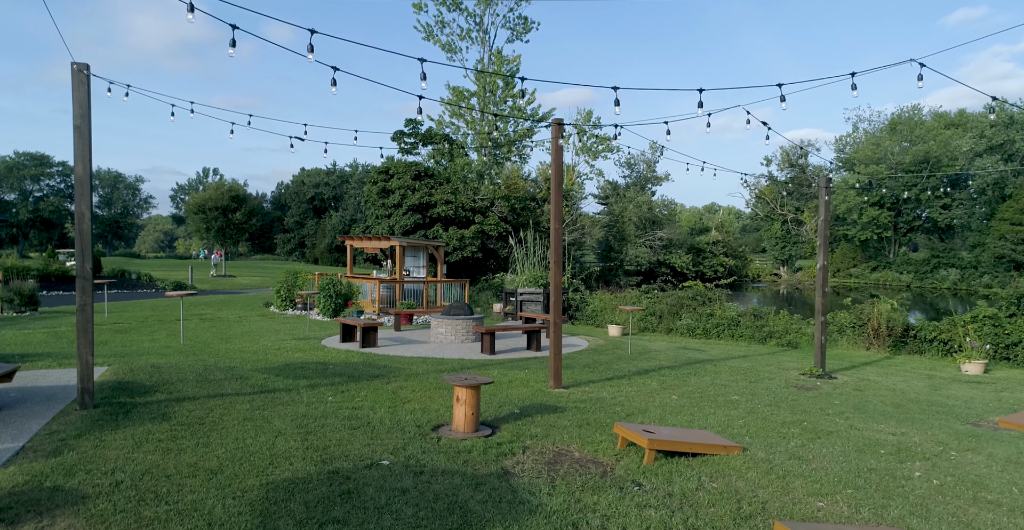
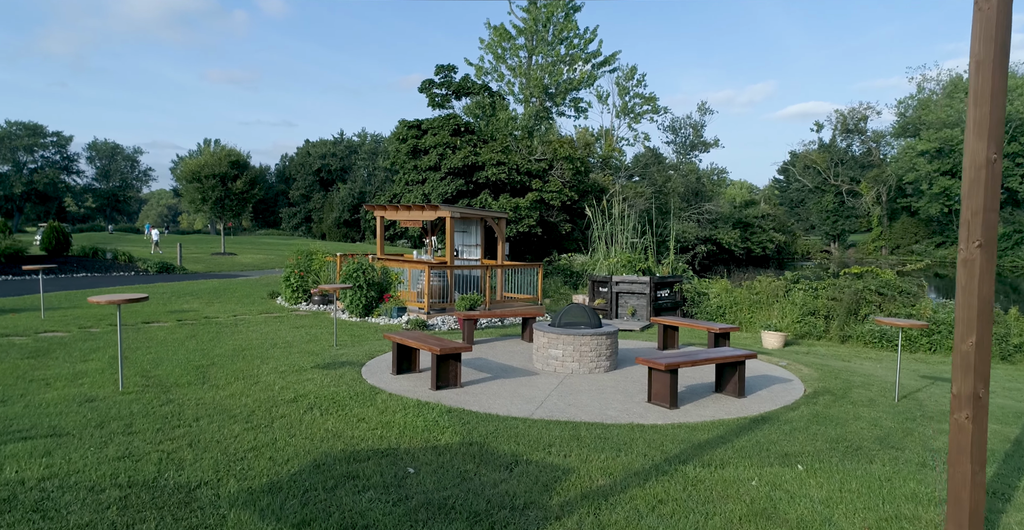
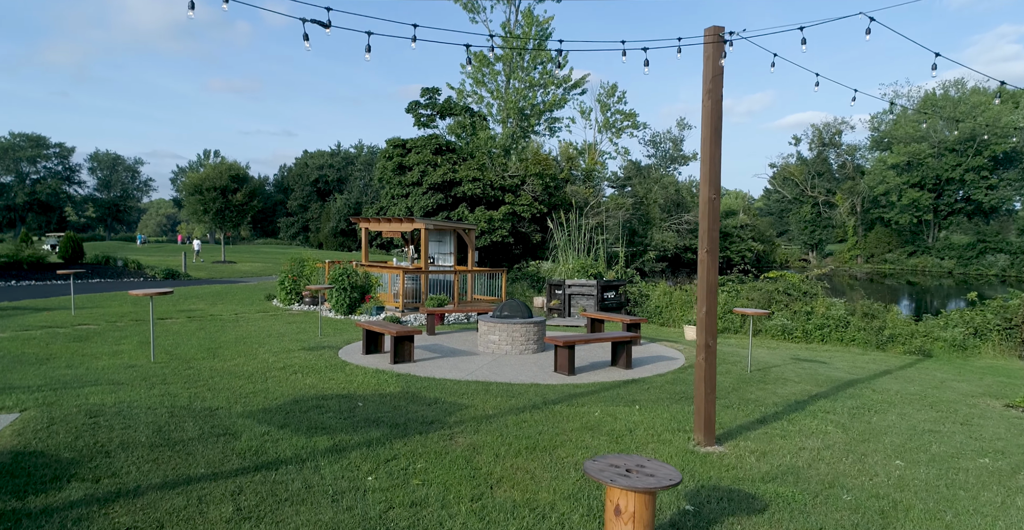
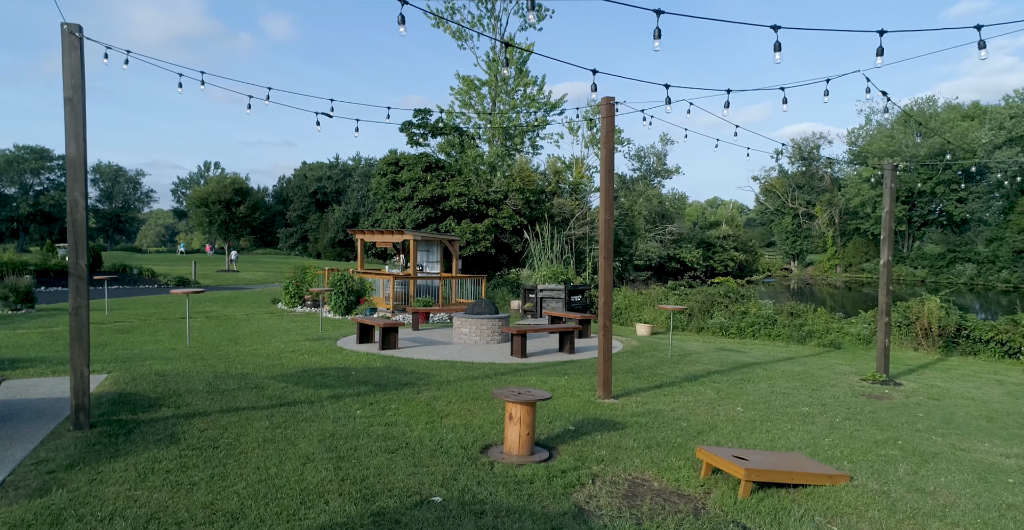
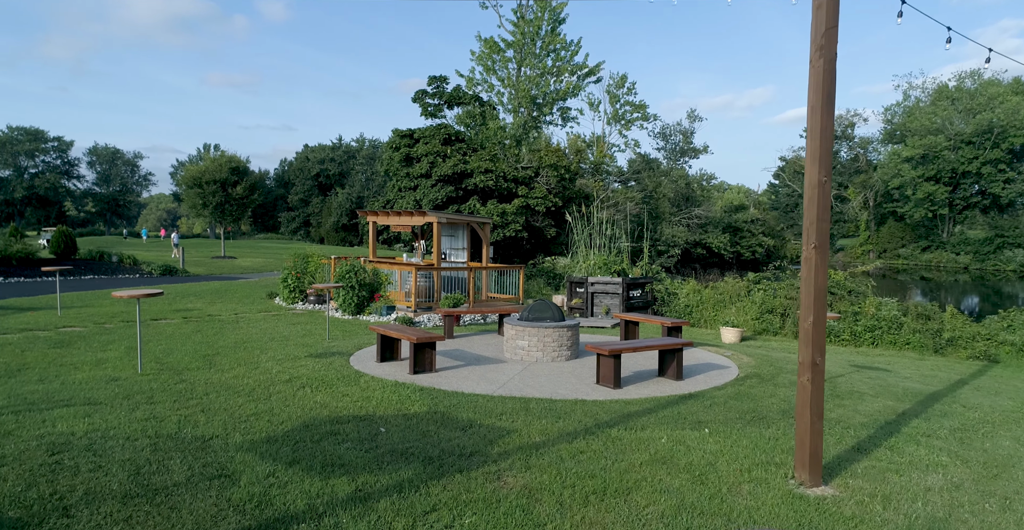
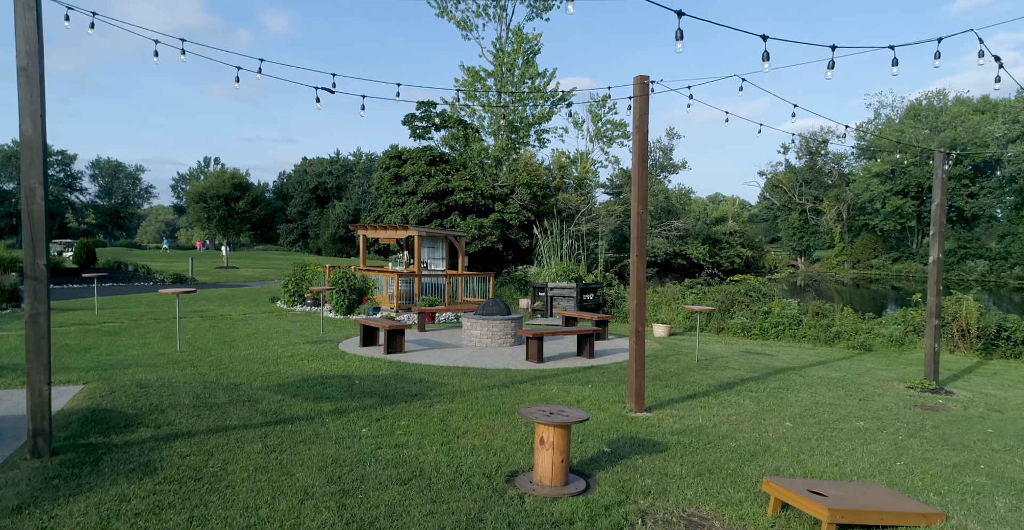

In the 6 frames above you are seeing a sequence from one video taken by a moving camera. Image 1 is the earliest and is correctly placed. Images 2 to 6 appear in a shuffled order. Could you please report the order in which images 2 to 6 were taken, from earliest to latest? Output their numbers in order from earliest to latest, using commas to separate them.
4, 6, 3, 5, 2
